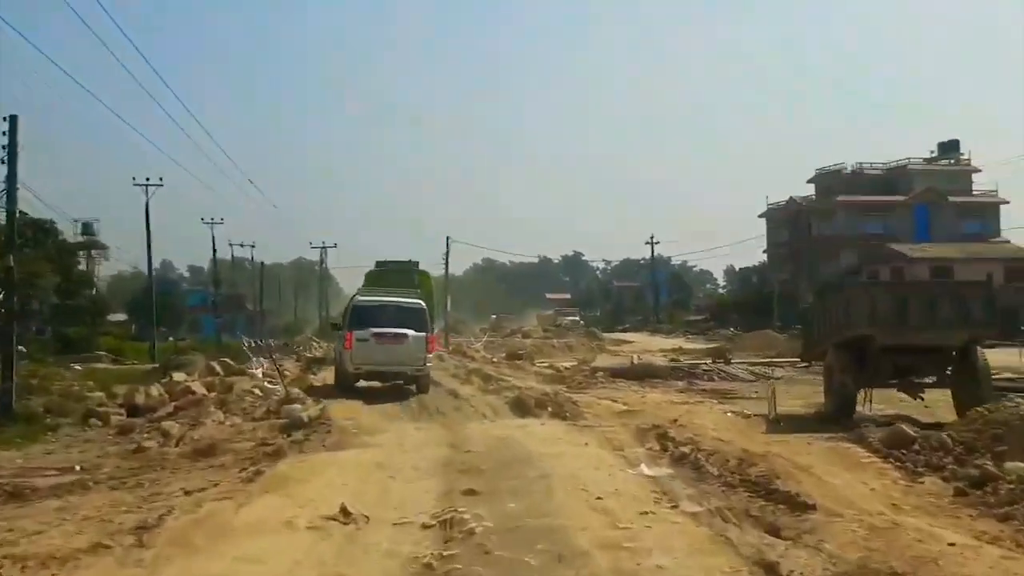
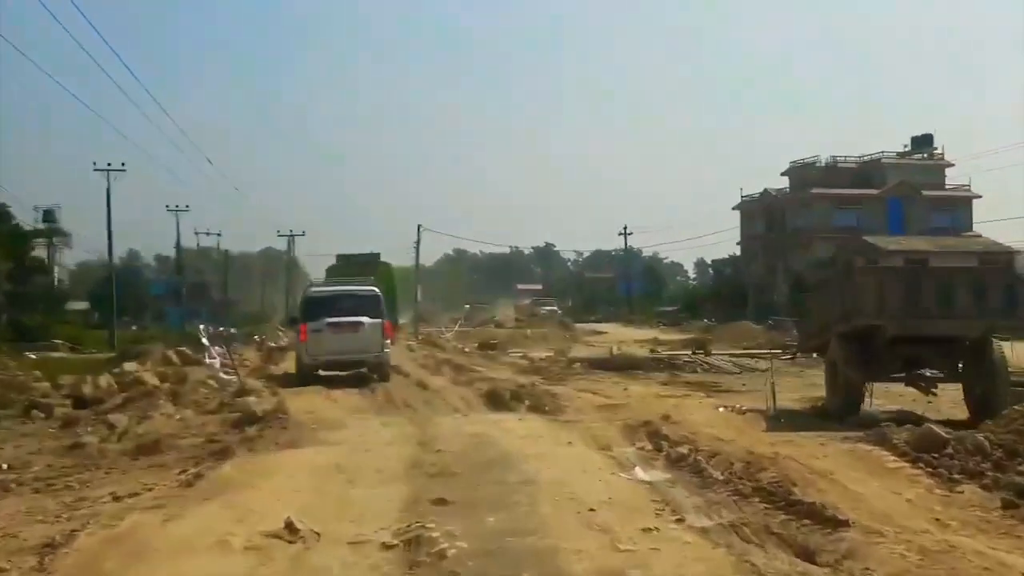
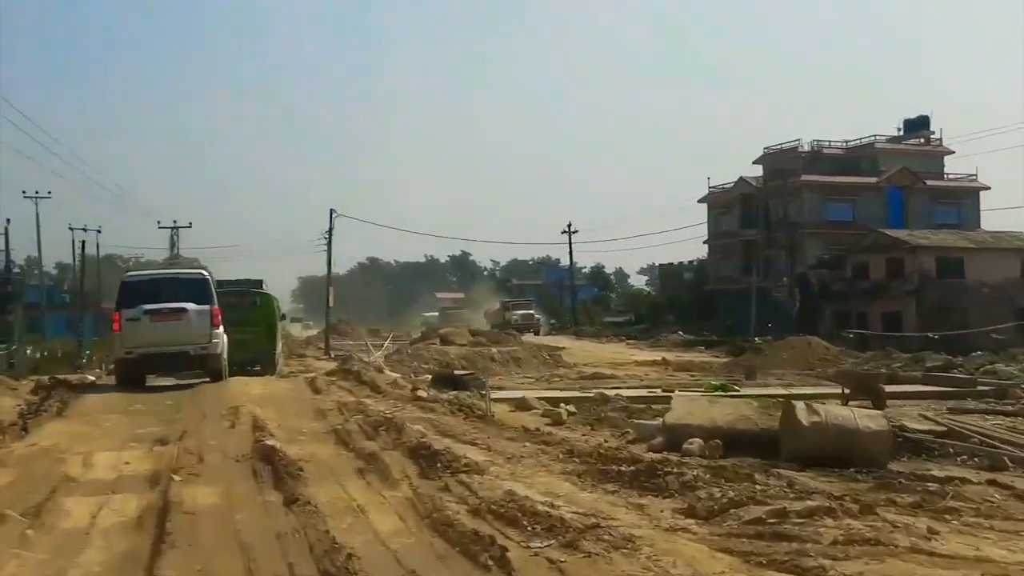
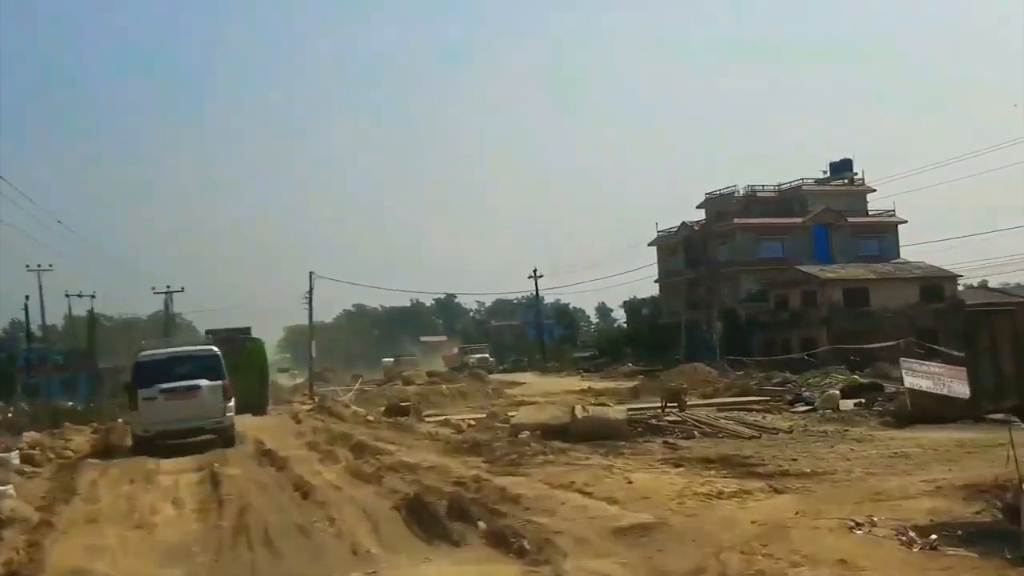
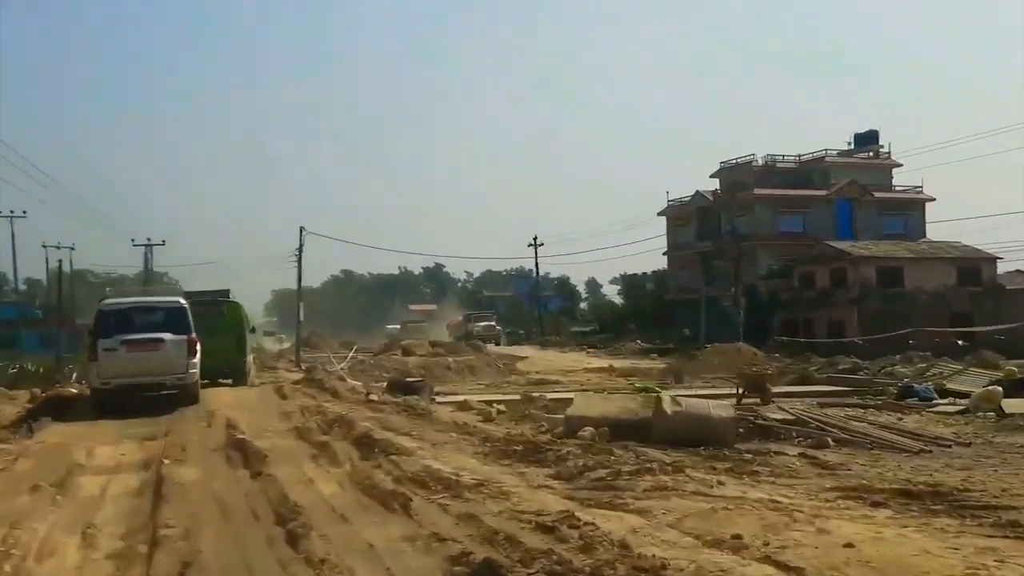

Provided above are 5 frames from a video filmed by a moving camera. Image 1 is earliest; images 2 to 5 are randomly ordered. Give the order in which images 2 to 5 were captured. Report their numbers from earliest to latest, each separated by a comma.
2, 4, 5, 3
